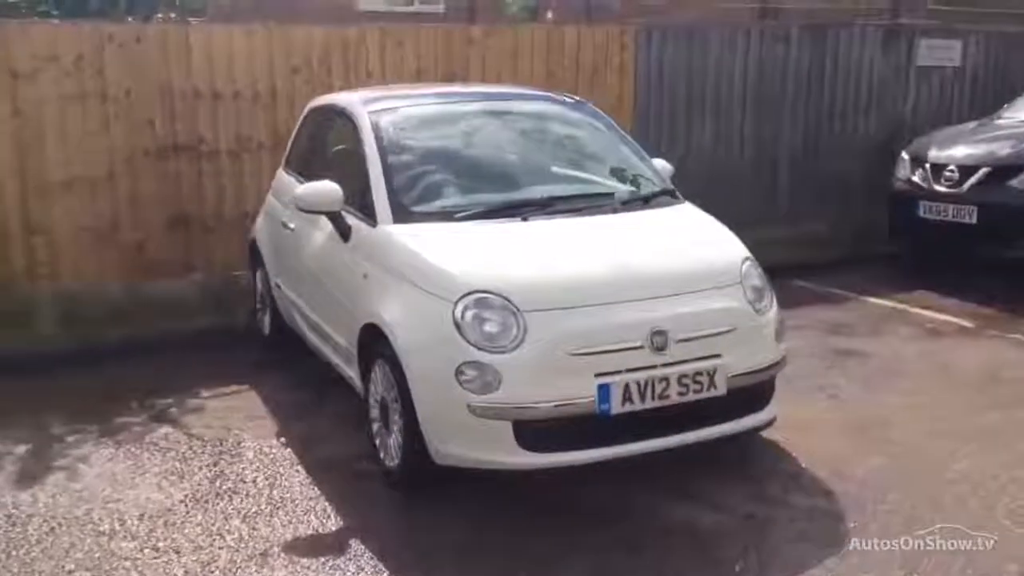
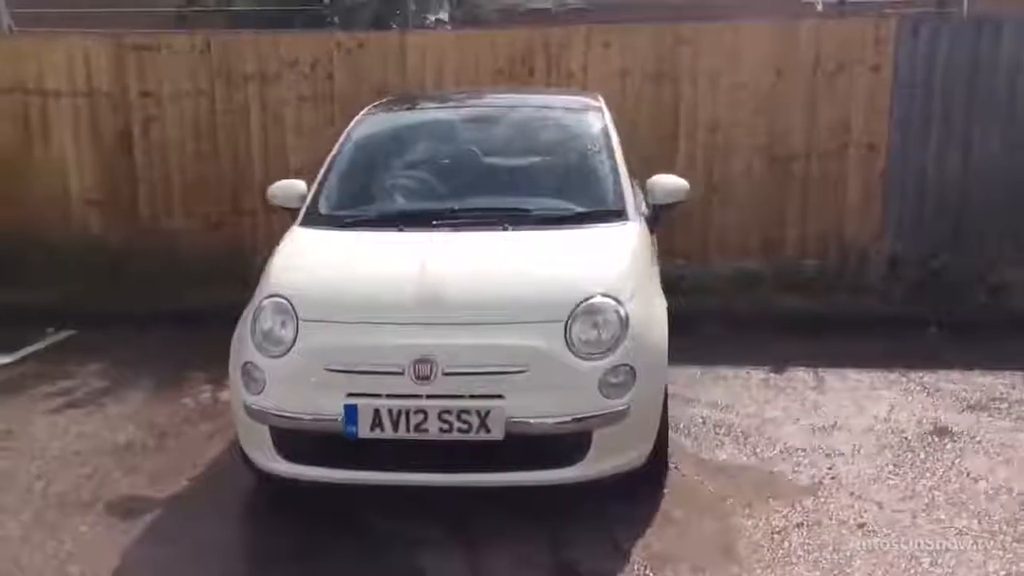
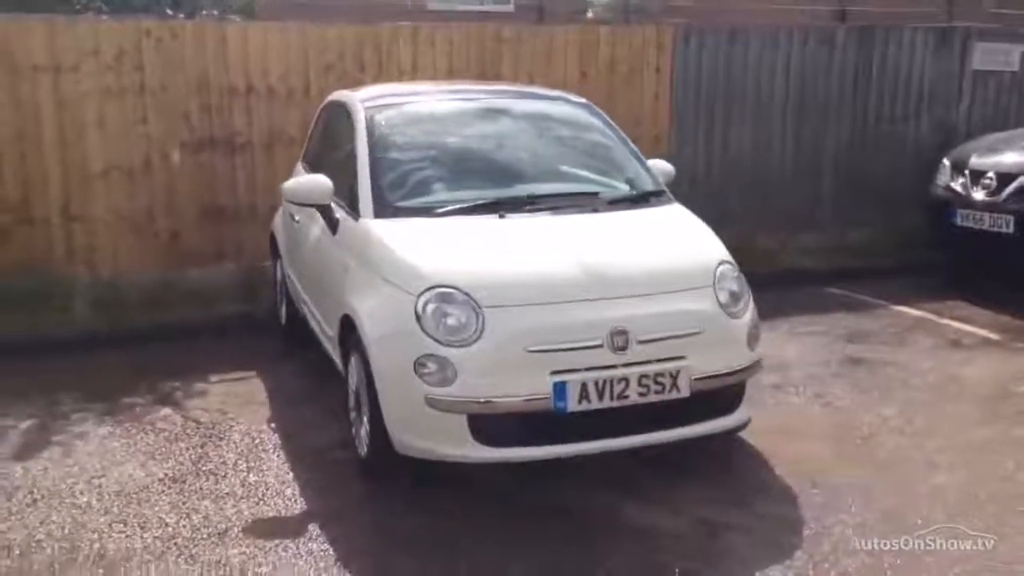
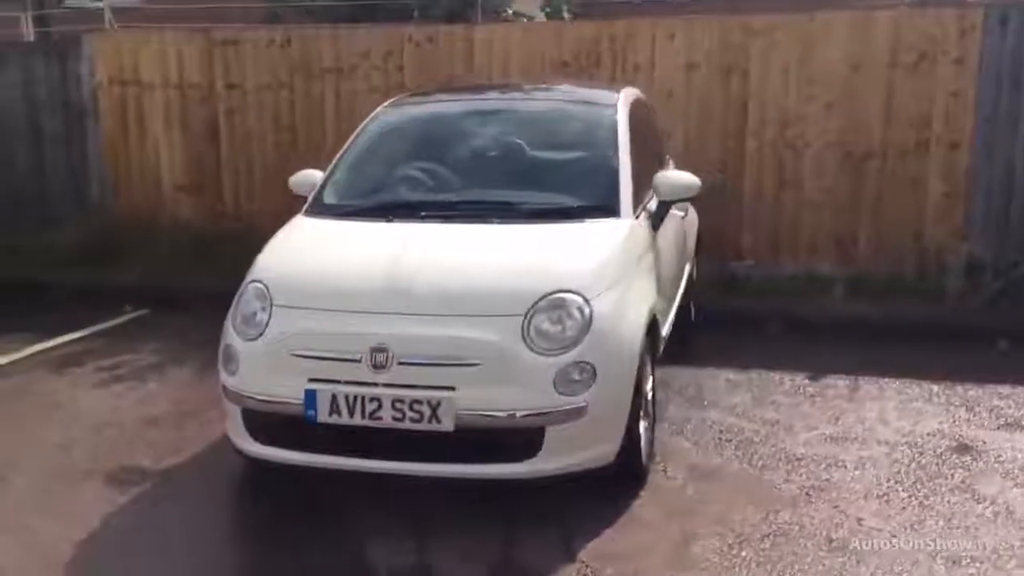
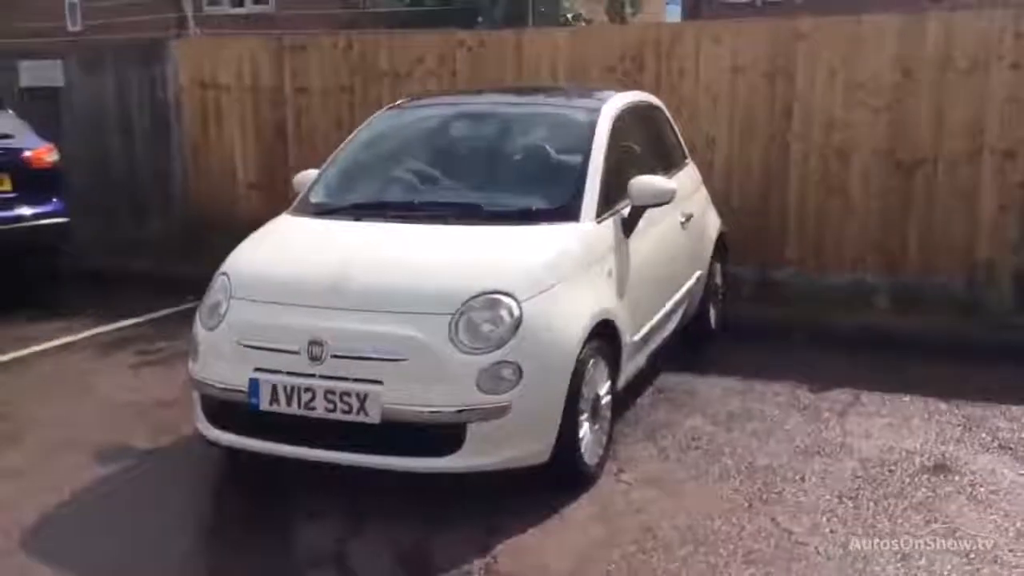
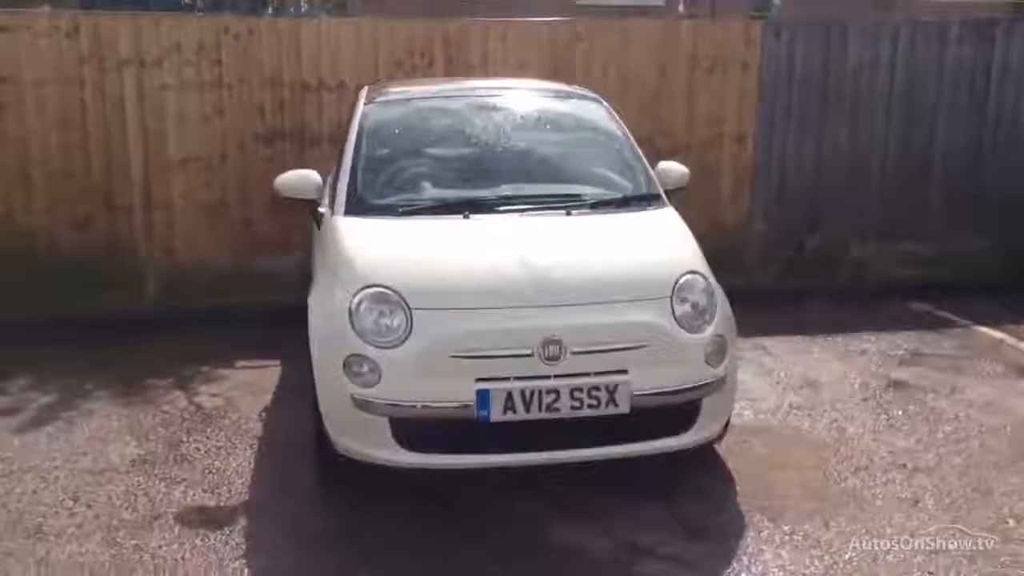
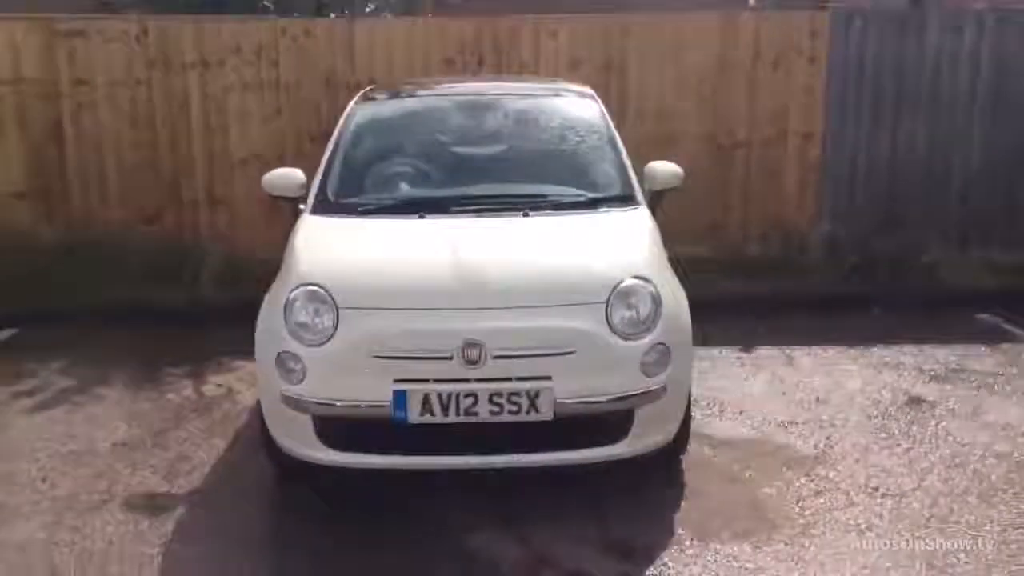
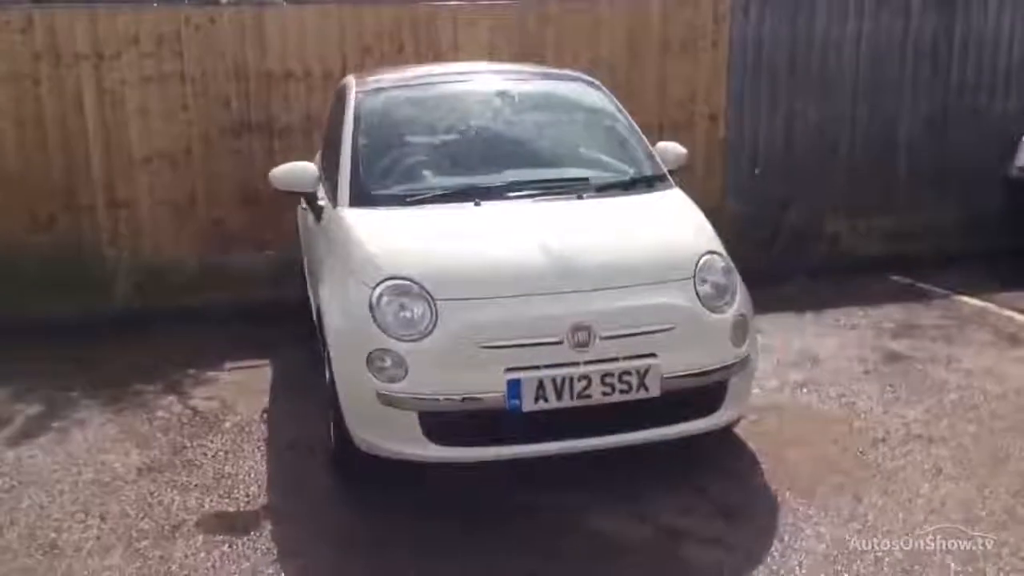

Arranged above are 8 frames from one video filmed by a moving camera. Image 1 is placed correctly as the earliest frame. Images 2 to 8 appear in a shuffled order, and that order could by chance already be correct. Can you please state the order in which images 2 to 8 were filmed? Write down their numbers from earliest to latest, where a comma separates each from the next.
3, 8, 6, 7, 2, 4, 5
